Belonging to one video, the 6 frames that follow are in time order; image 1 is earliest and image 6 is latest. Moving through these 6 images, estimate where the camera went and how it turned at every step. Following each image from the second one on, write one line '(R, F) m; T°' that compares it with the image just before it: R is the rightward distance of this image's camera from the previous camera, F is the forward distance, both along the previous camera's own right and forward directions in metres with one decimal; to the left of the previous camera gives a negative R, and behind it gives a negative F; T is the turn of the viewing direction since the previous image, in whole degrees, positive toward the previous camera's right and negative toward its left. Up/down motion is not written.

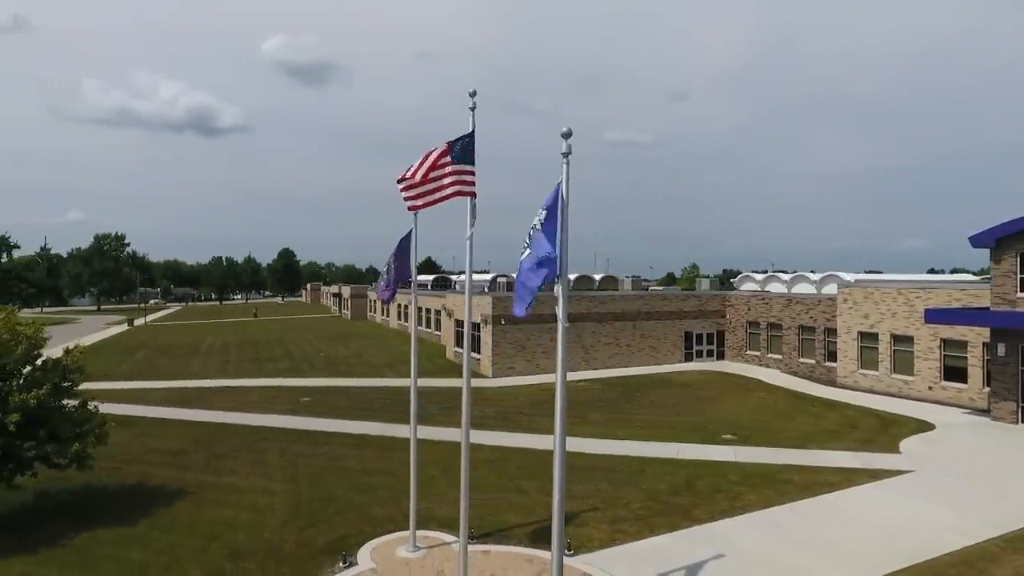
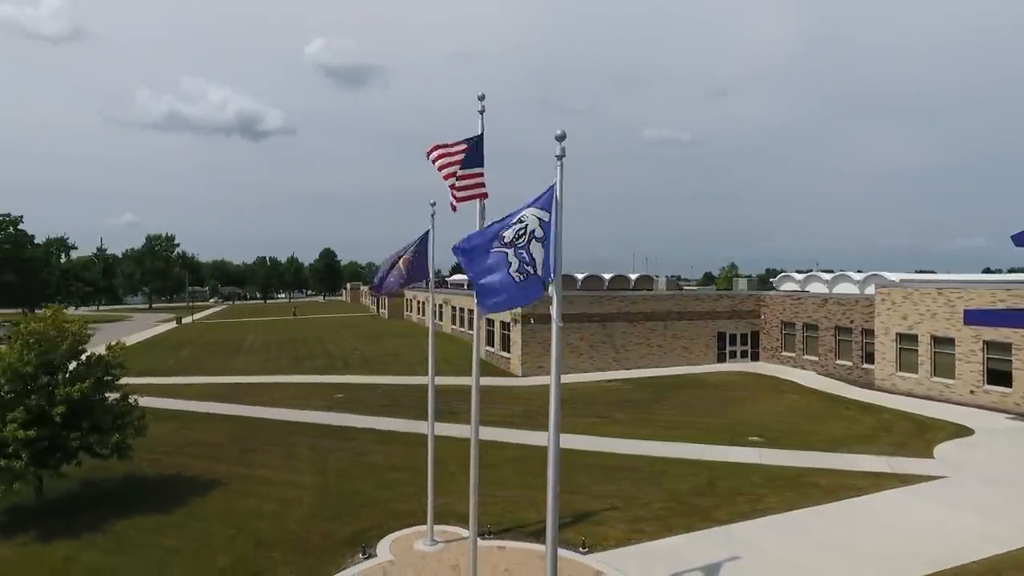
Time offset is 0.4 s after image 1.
(+0.4, -0.1) m; -4°
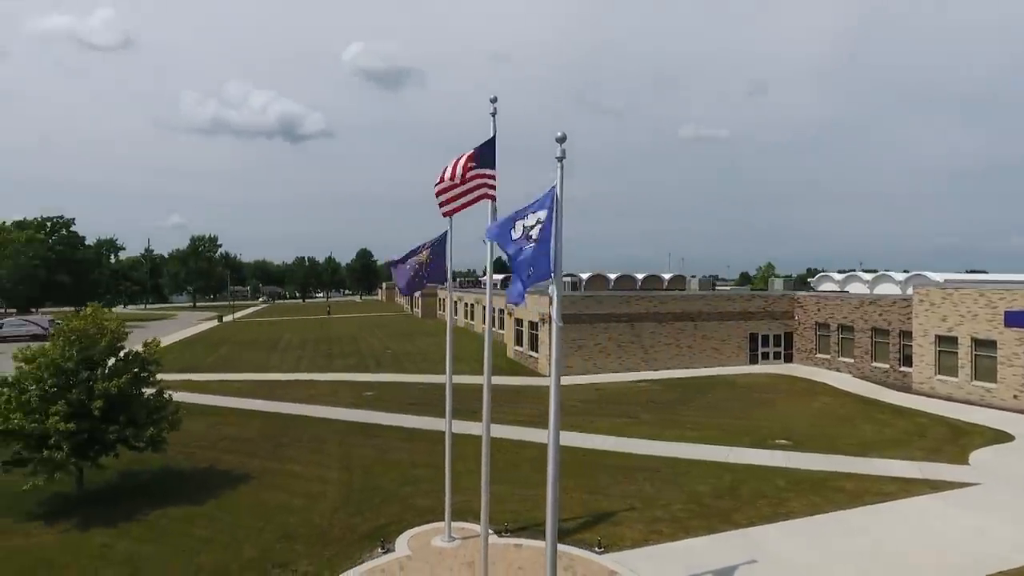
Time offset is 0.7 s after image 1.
(+0.4, -0.1) m; -3°
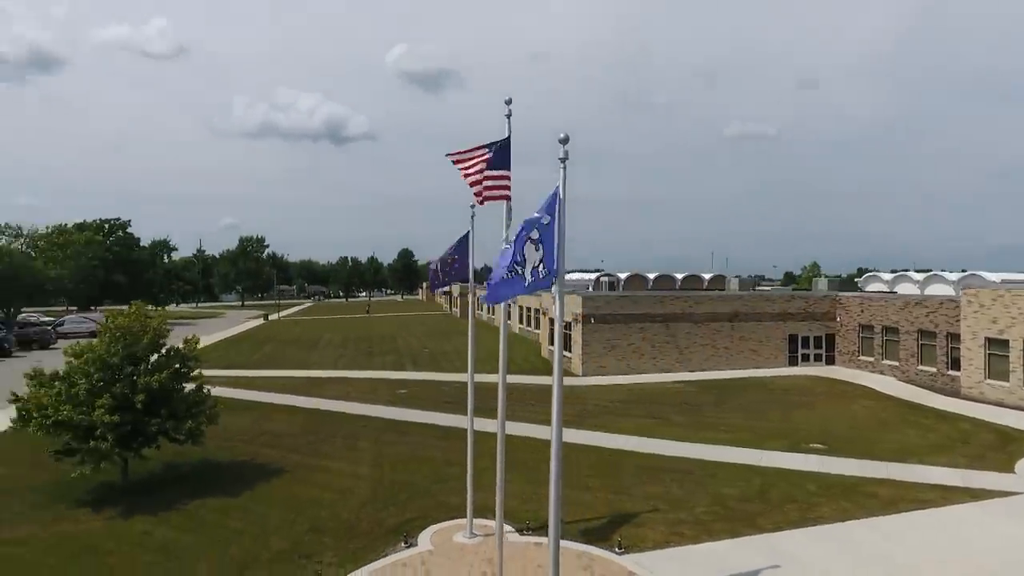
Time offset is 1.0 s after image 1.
(+0.4, -0.1) m; -4°
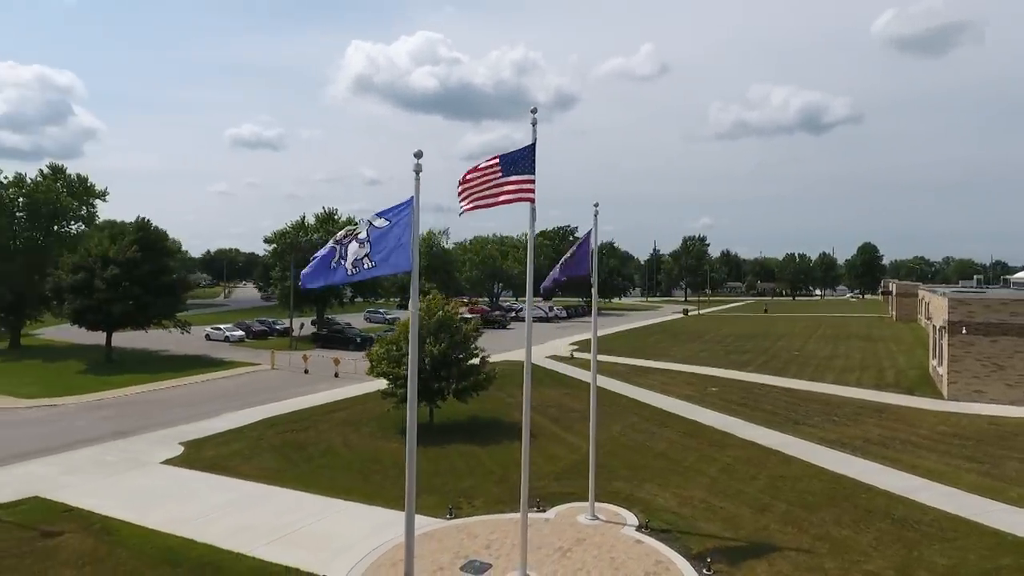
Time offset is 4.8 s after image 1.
(+6.5, +1.6) m; -42°
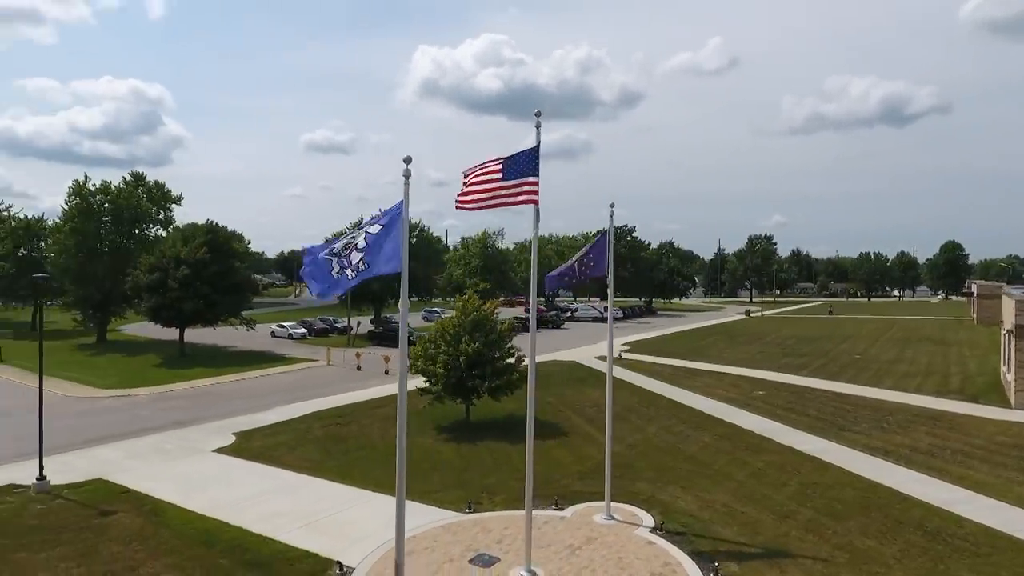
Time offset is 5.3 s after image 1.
(+1.0, -0.1) m; -6°
